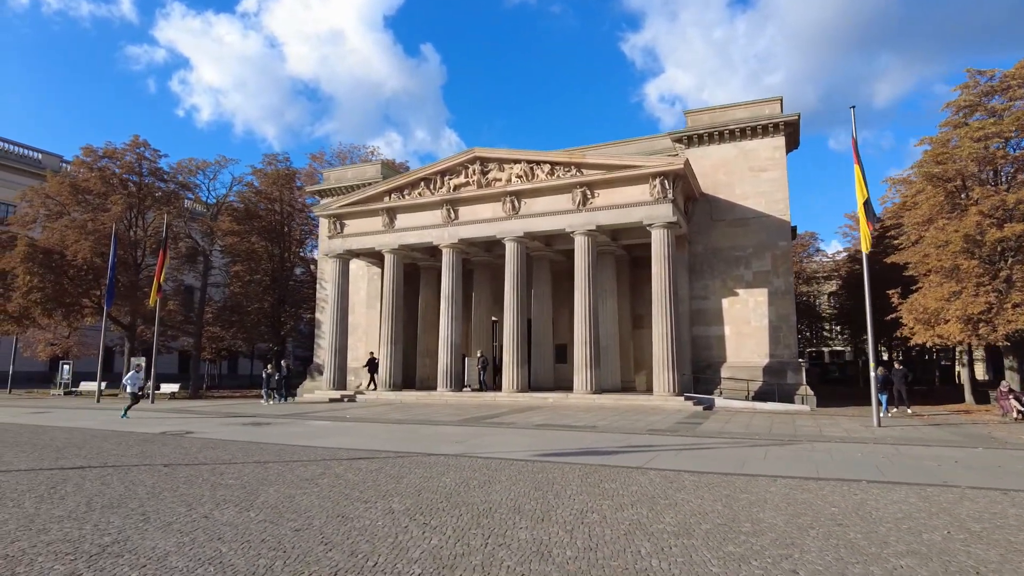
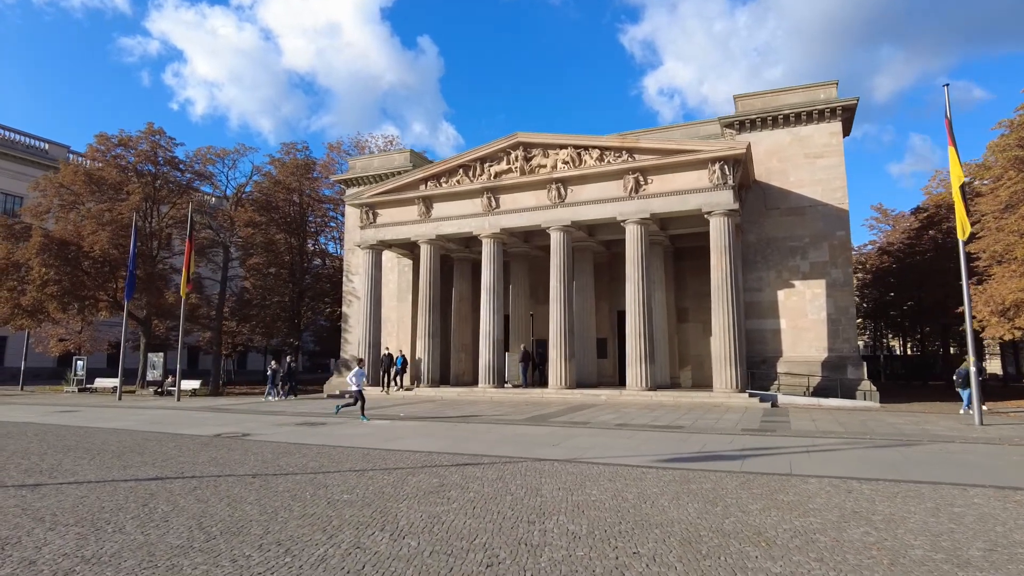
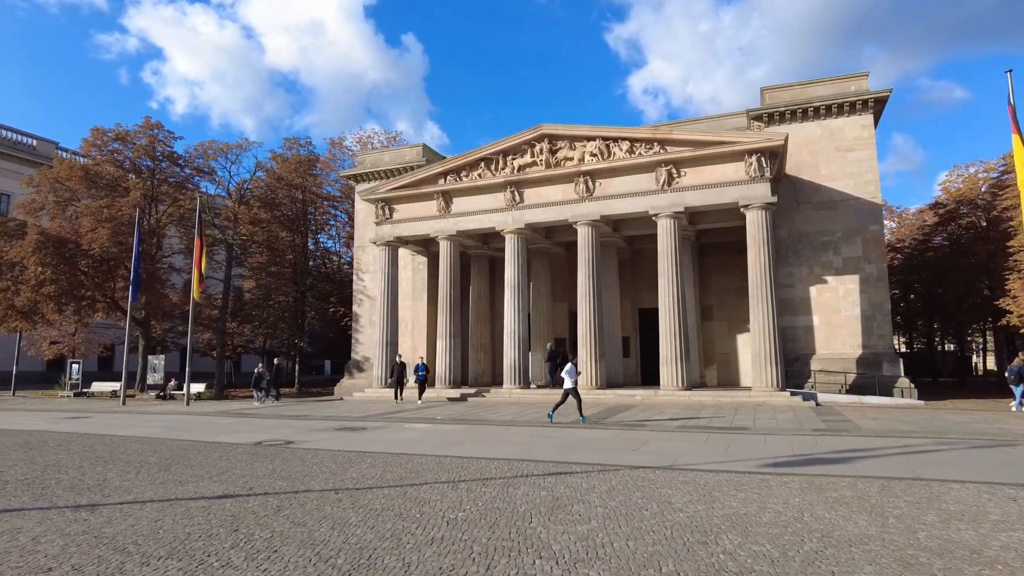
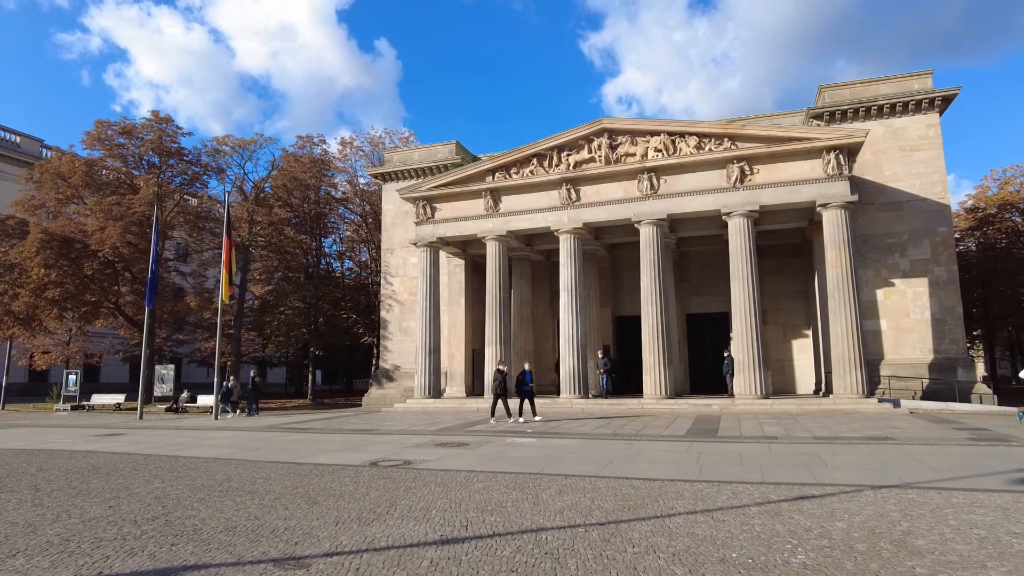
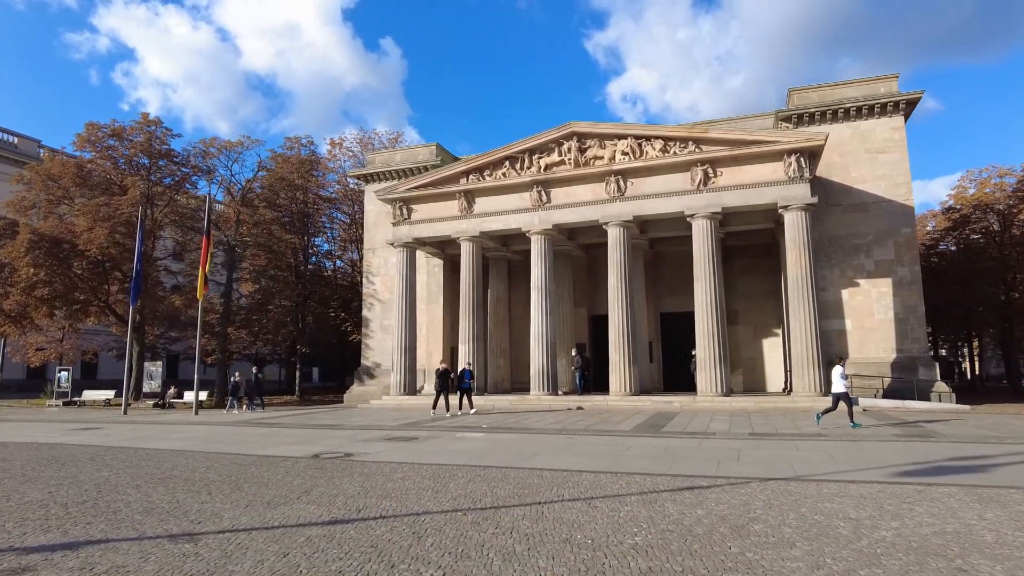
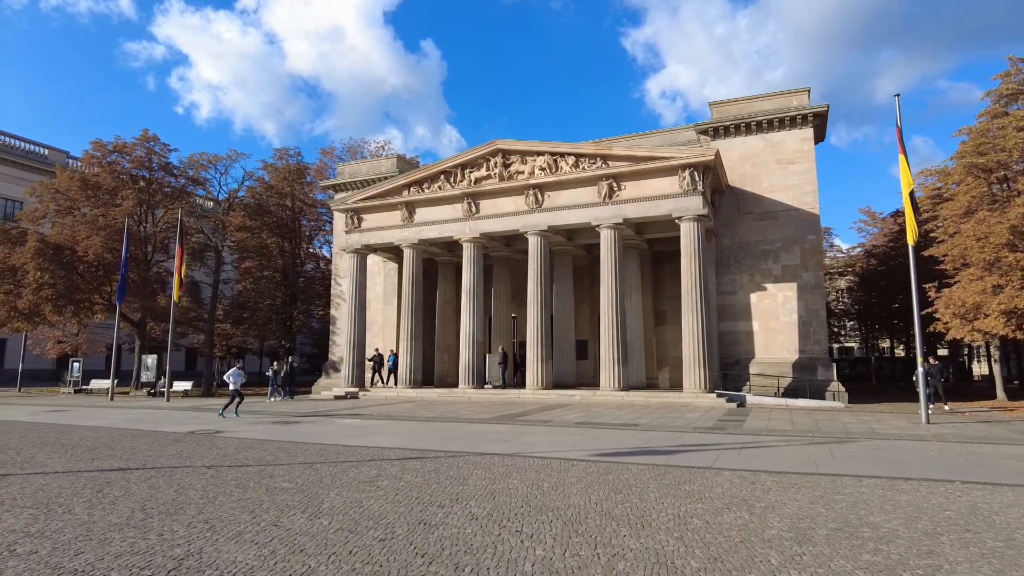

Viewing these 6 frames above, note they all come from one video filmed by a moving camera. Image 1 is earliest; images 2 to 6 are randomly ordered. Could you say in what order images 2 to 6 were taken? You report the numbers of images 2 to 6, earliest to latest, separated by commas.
6, 2, 3, 5, 4
